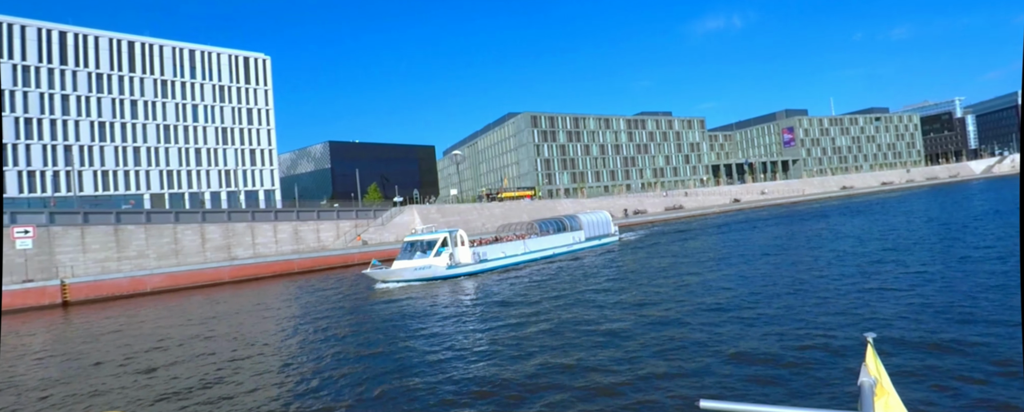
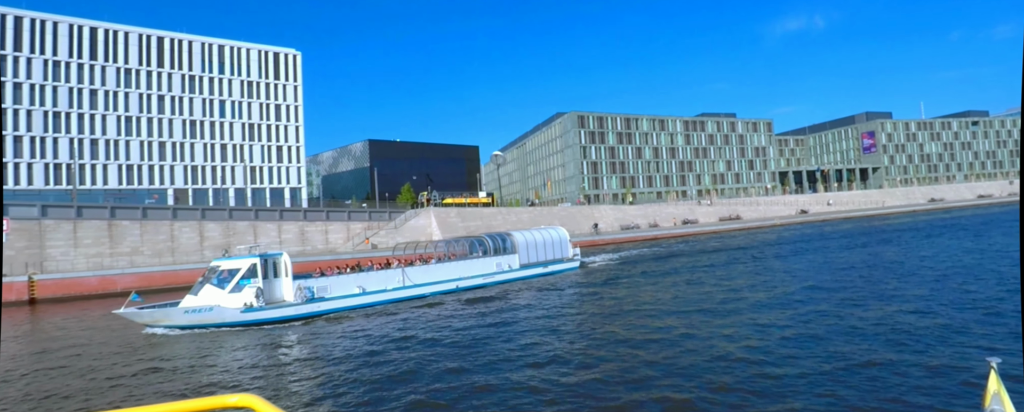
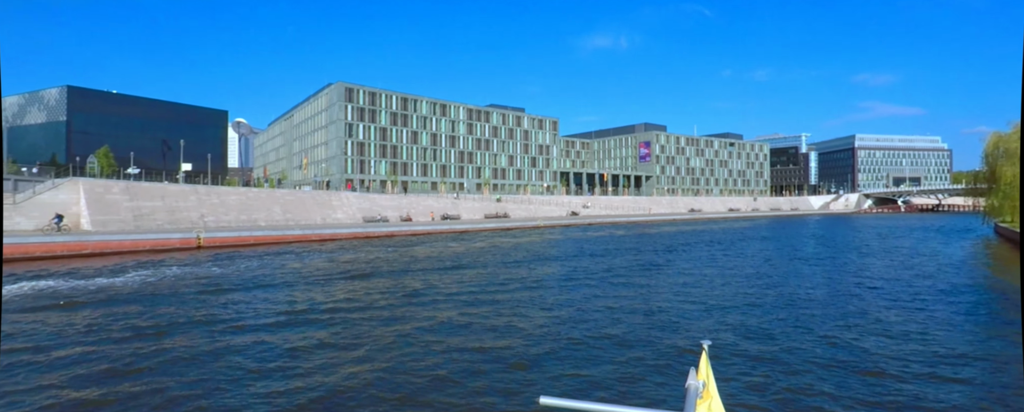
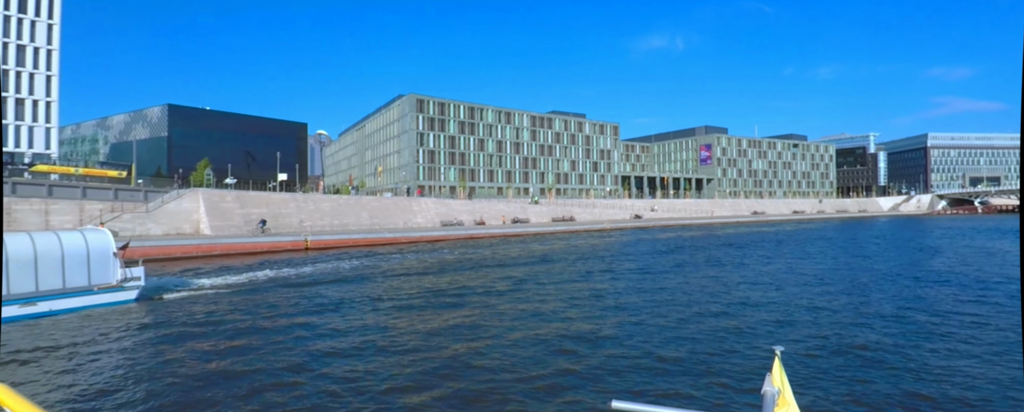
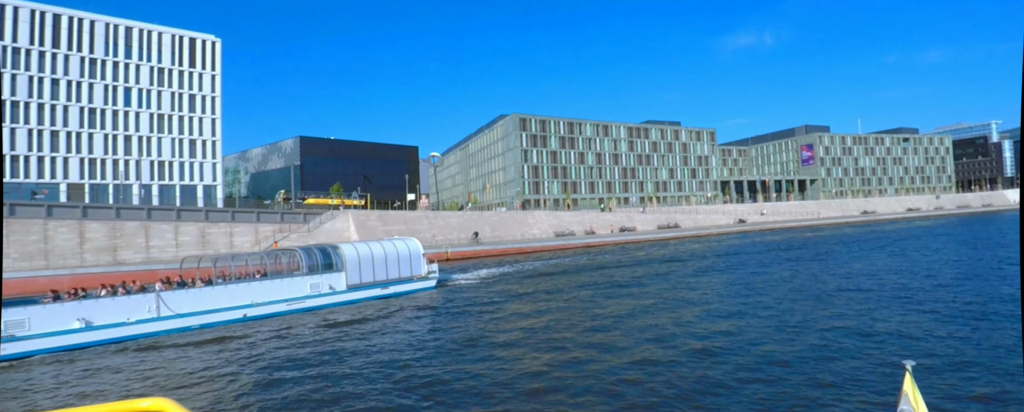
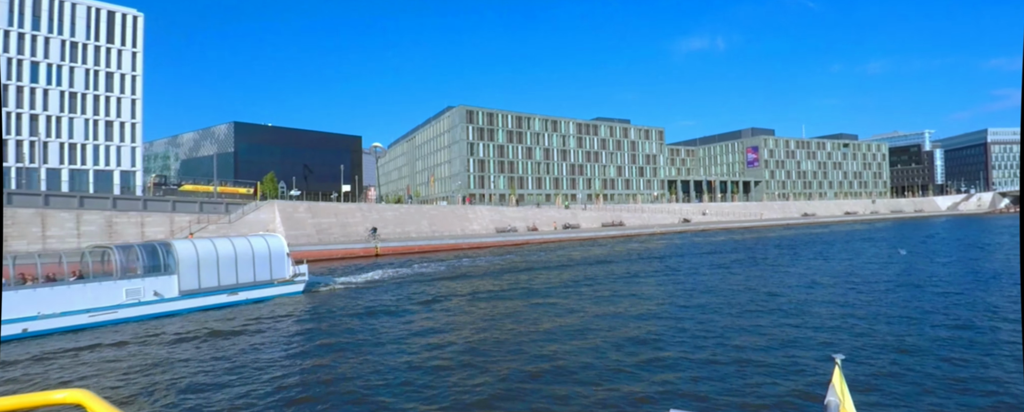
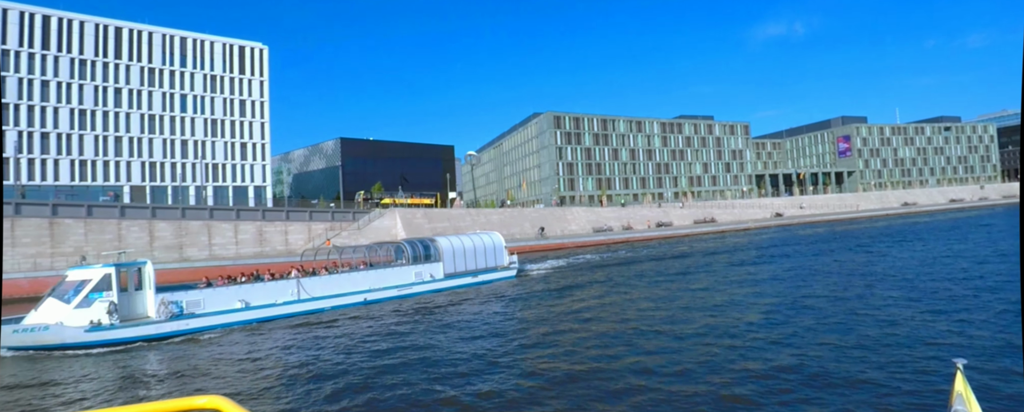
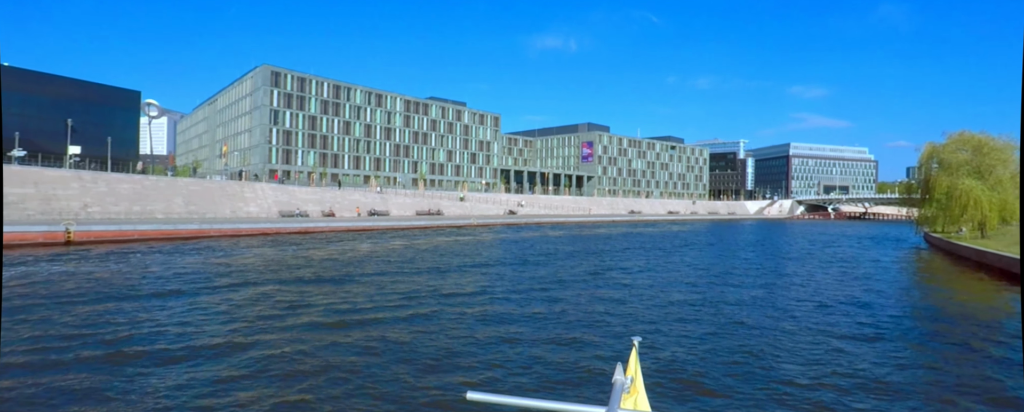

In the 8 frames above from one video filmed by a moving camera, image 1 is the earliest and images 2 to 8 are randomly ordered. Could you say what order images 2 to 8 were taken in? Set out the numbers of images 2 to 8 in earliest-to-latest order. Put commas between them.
2, 7, 5, 6, 4, 3, 8
